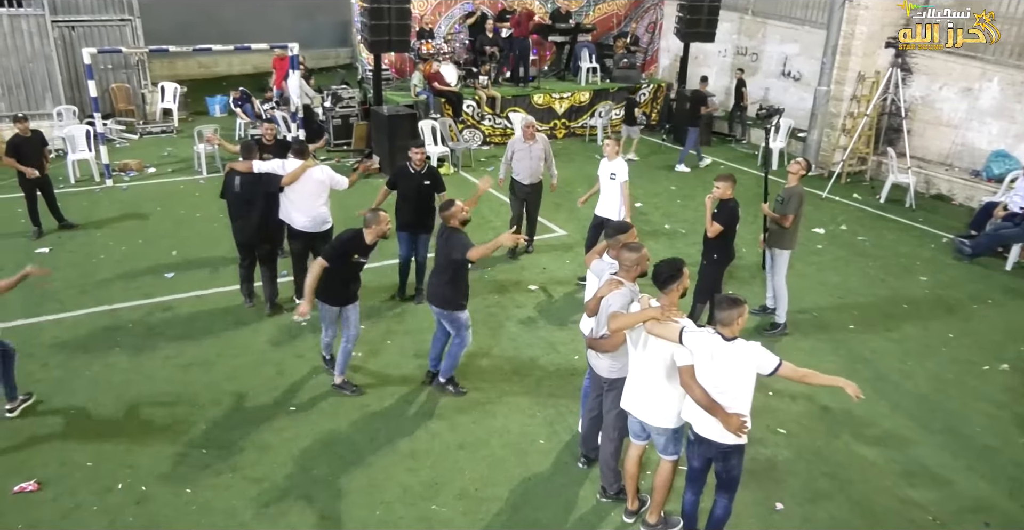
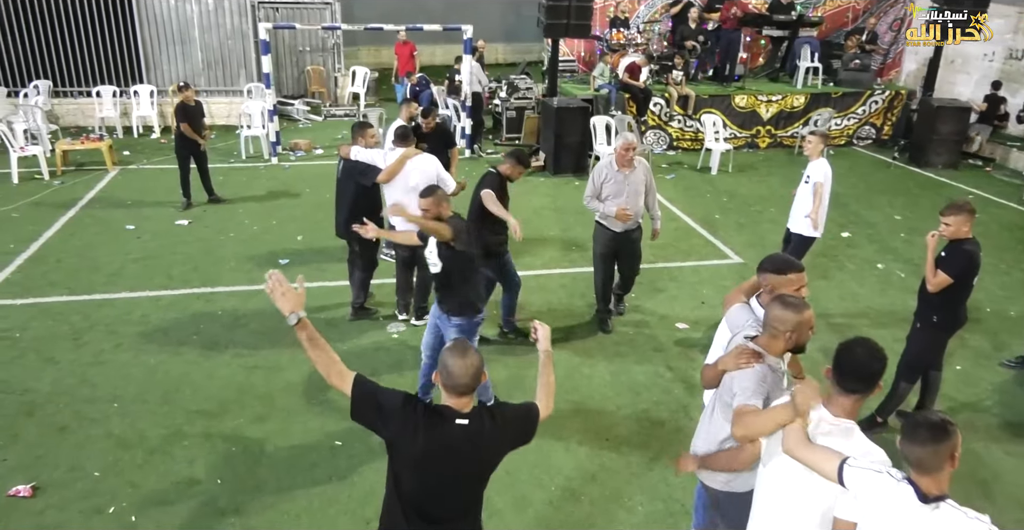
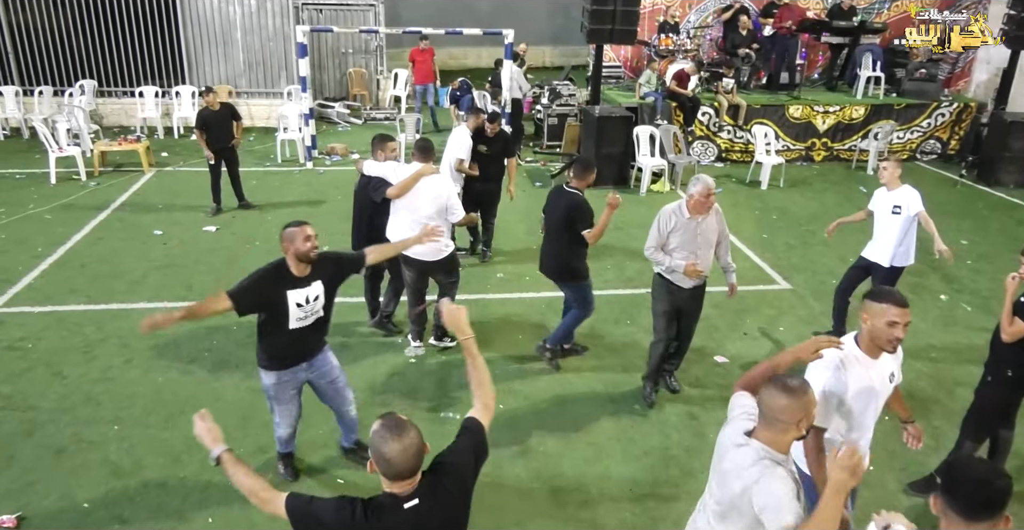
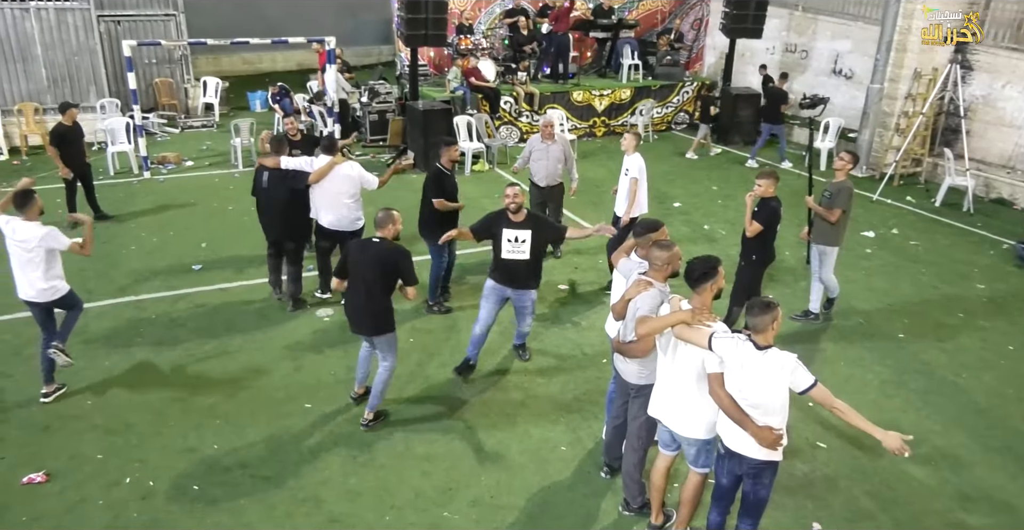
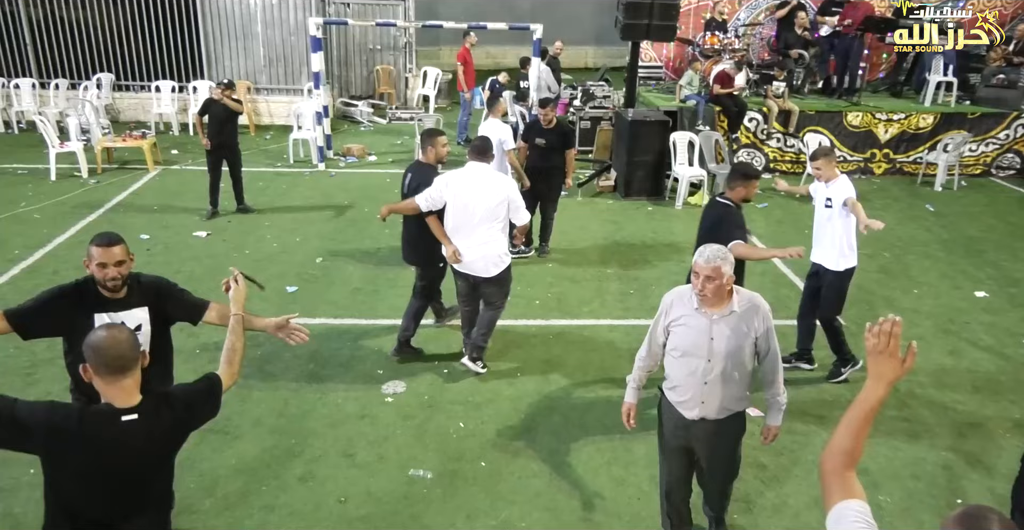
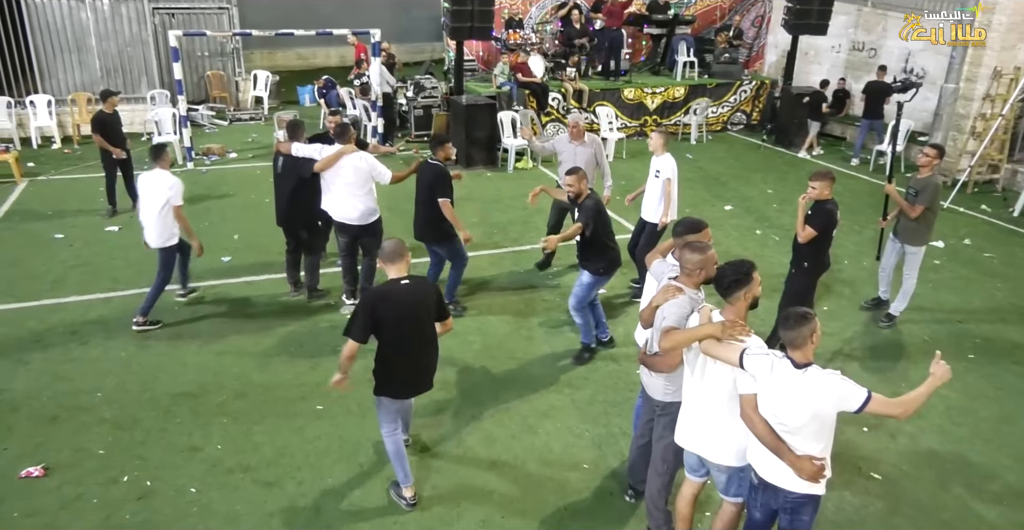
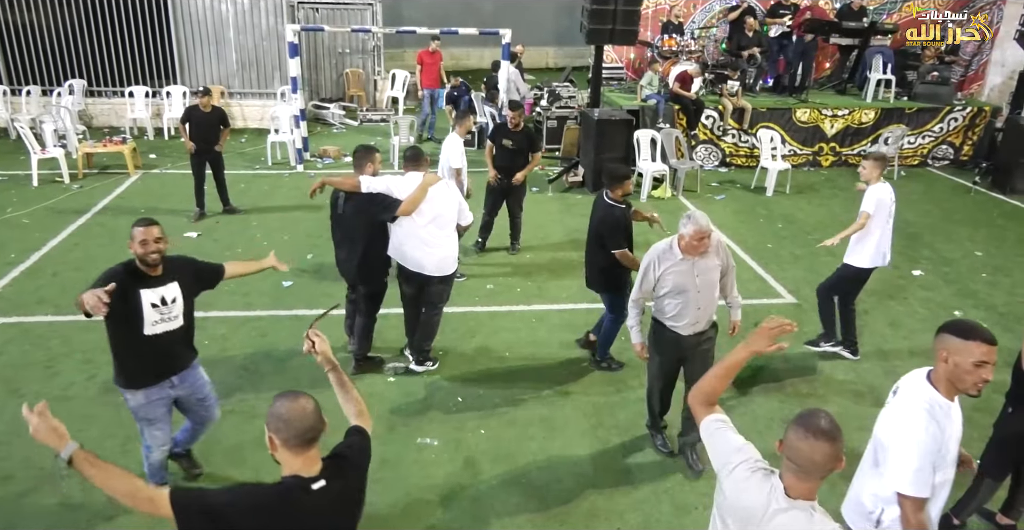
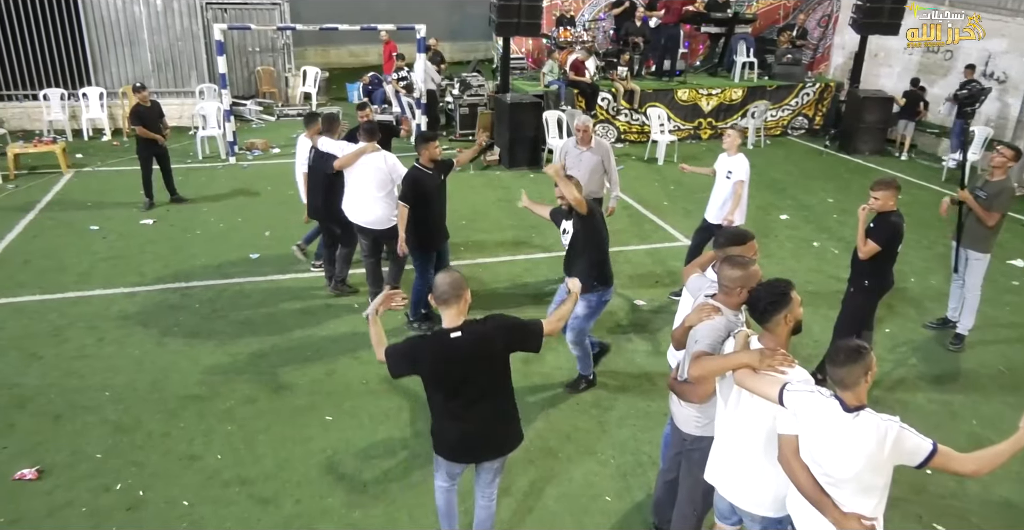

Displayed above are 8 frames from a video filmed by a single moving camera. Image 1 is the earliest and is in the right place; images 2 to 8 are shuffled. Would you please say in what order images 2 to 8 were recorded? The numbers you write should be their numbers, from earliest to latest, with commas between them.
4, 6, 8, 2, 3, 7, 5
